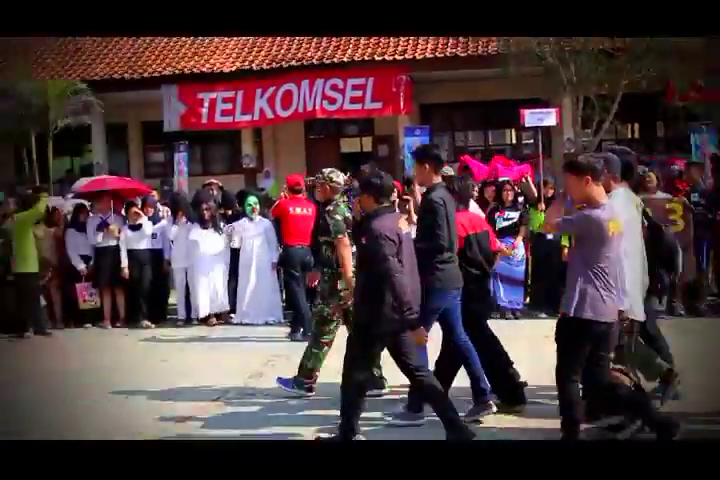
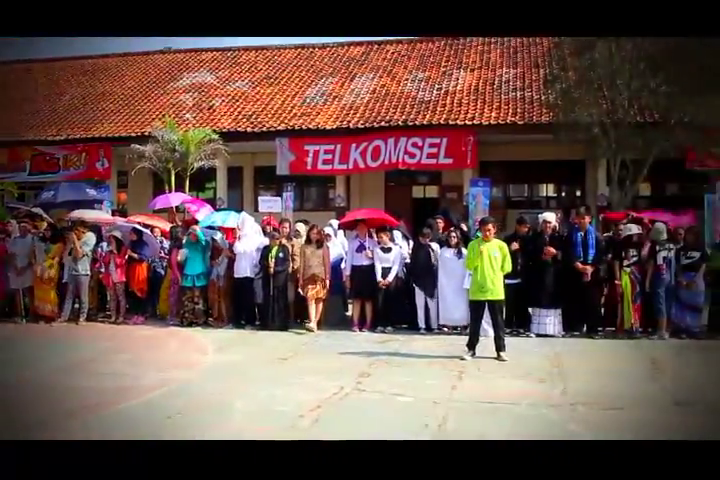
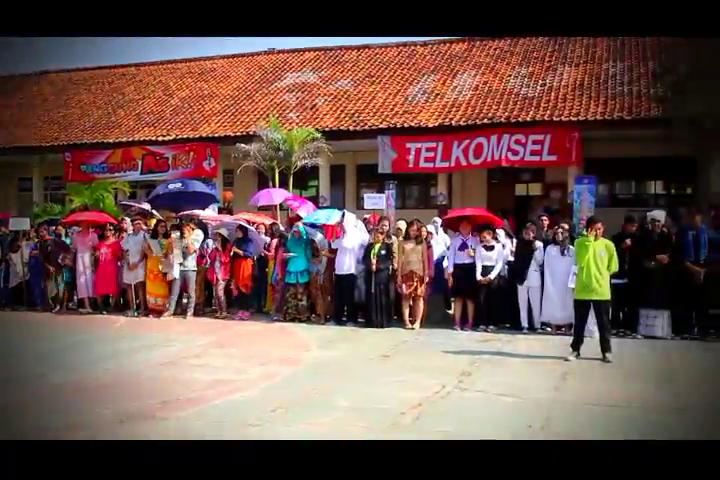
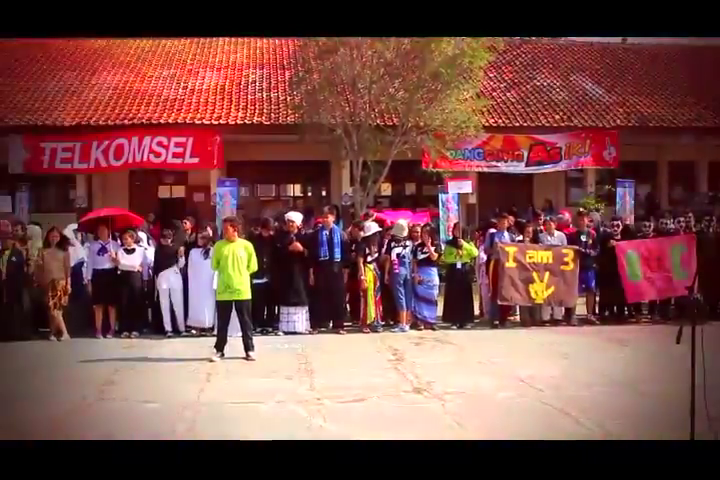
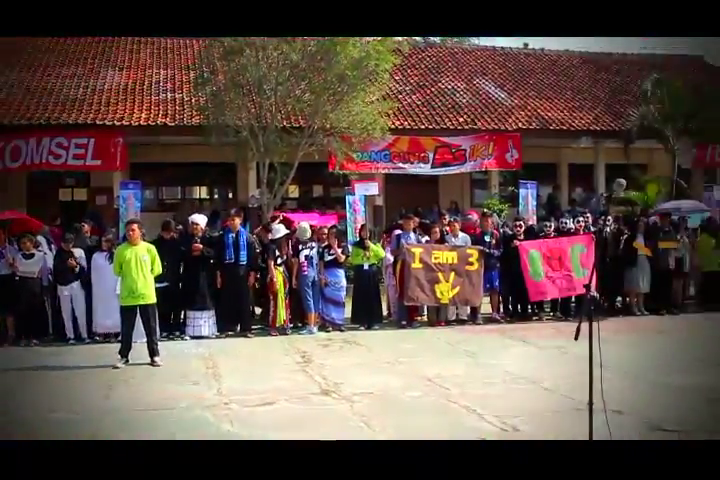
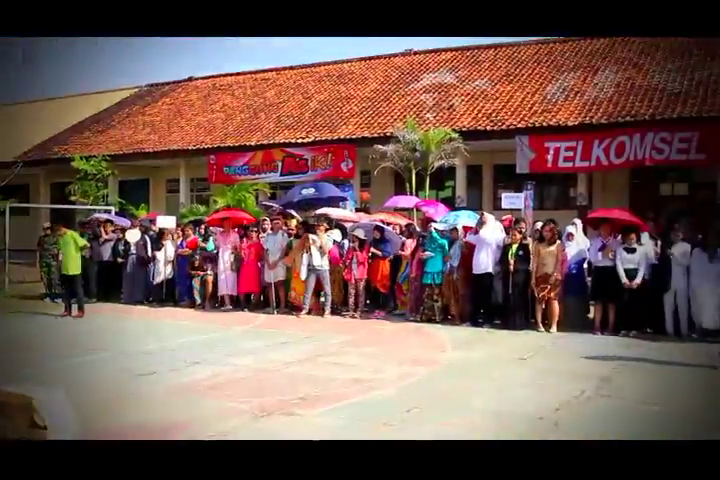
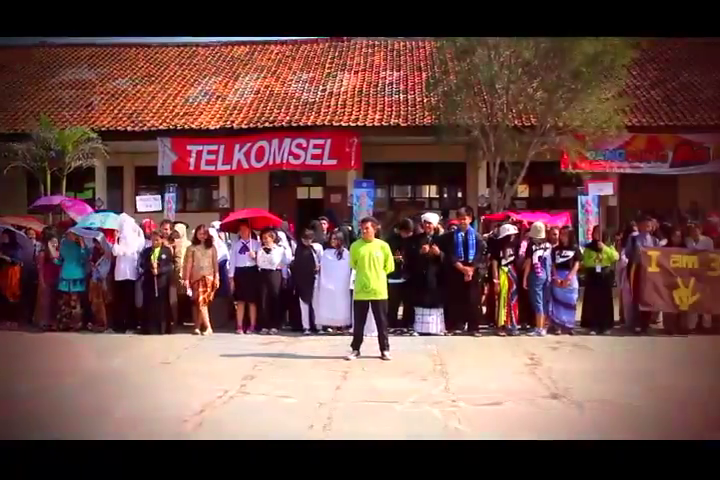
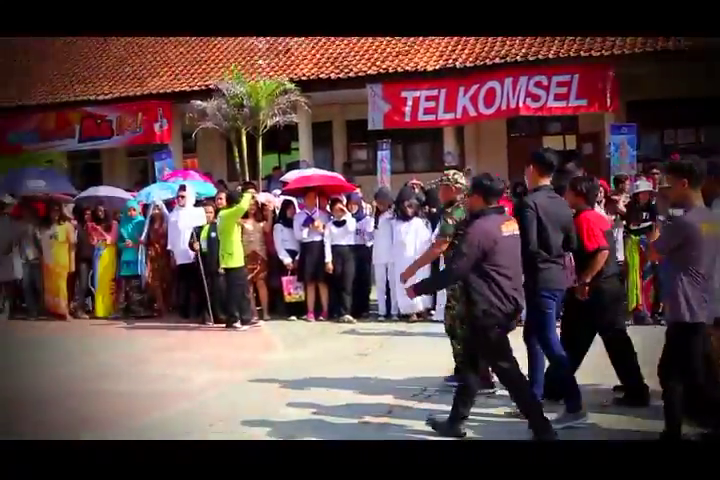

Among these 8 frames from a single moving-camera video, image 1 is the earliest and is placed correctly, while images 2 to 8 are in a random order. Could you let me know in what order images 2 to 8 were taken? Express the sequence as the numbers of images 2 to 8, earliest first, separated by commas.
8, 6, 3, 2, 7, 4, 5
